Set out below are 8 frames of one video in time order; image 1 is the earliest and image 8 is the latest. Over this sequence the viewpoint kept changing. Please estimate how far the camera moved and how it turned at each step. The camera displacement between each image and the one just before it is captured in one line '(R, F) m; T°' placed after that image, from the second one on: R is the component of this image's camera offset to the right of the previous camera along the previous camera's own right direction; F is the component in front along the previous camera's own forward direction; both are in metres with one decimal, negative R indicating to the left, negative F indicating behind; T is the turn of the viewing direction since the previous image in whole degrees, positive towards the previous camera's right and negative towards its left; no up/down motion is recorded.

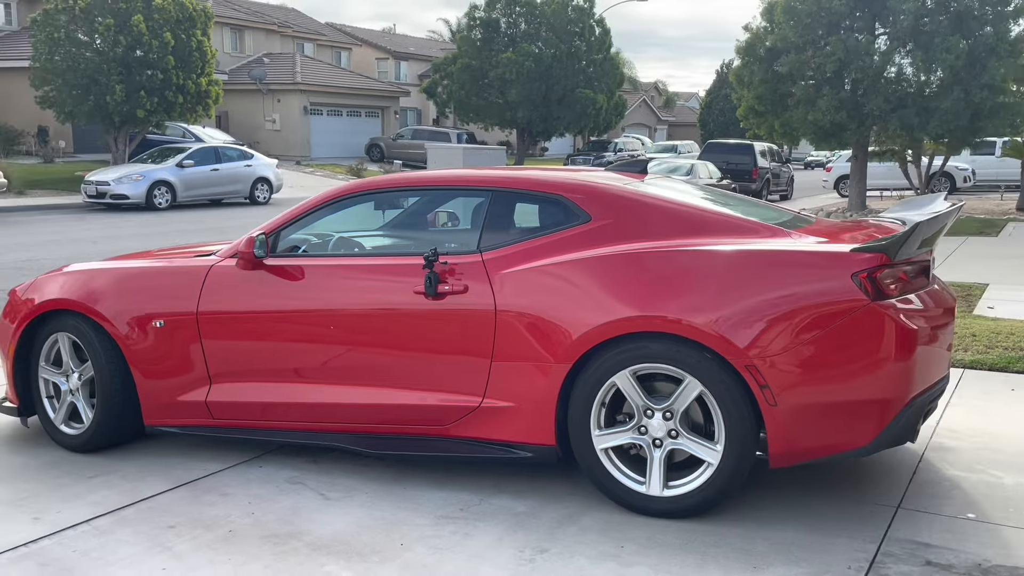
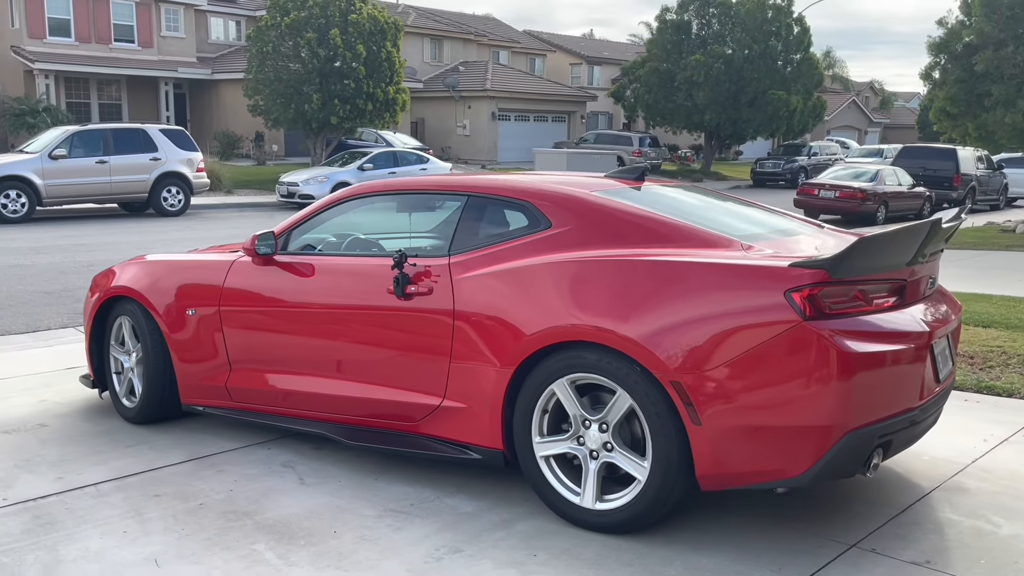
(+1.1, +0.1) m; -13°
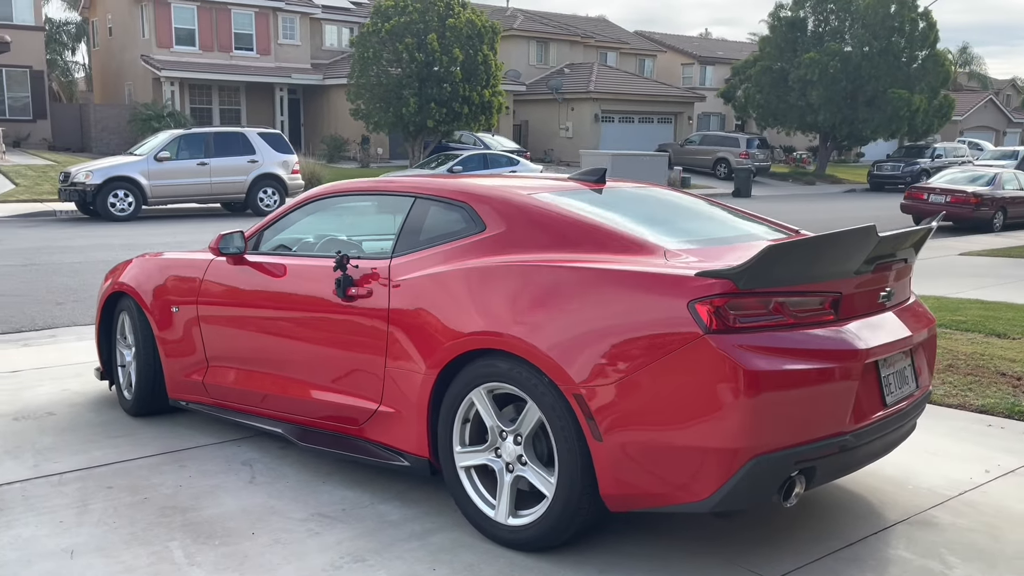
(+0.8, +0.2) m; -8°
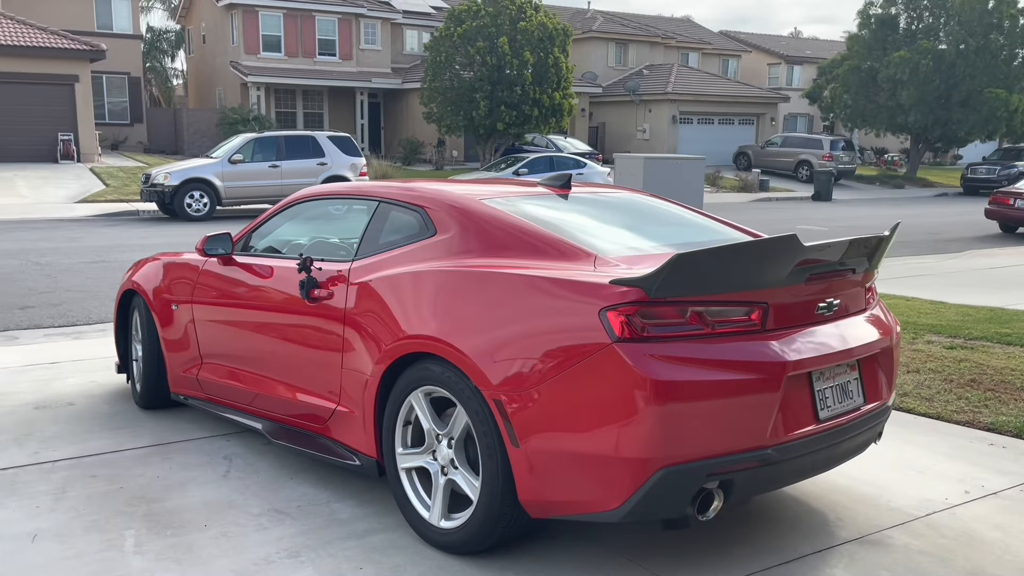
(+0.6, 0.0) m; -6°
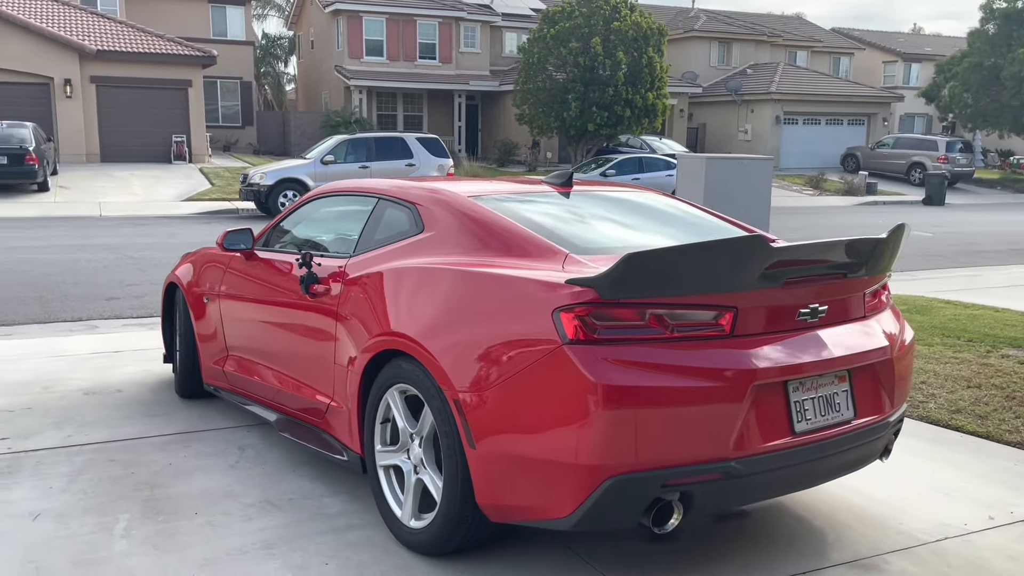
(+0.5, +0.1) m; -7°
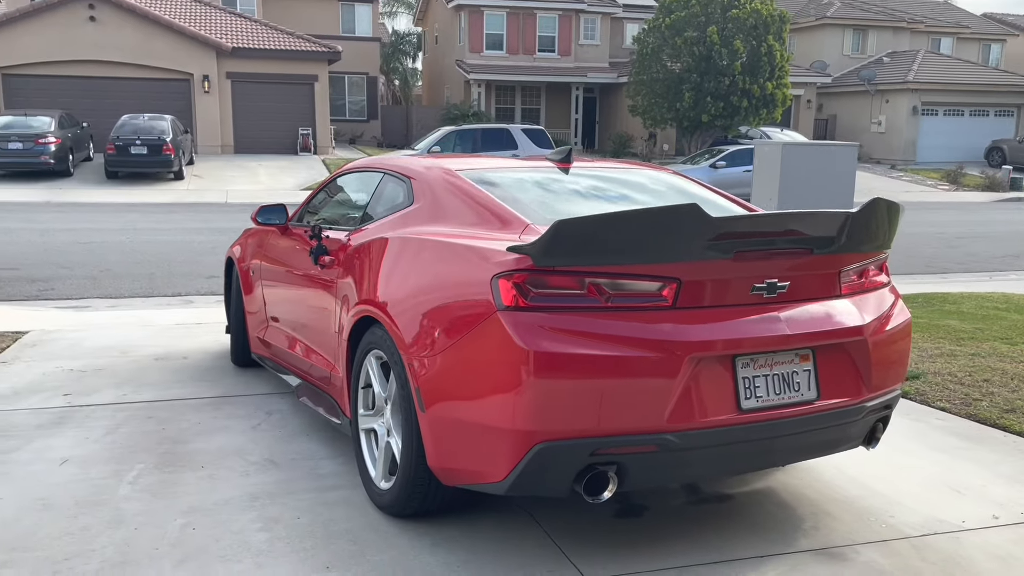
(+0.6, 0.0) m; -8°
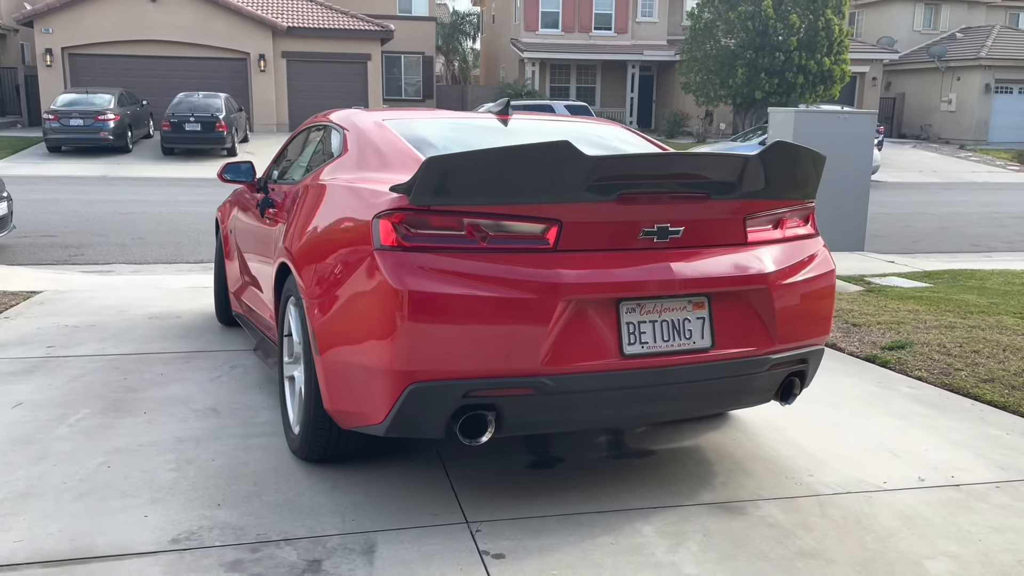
(+0.6, +0.1) m; -4°
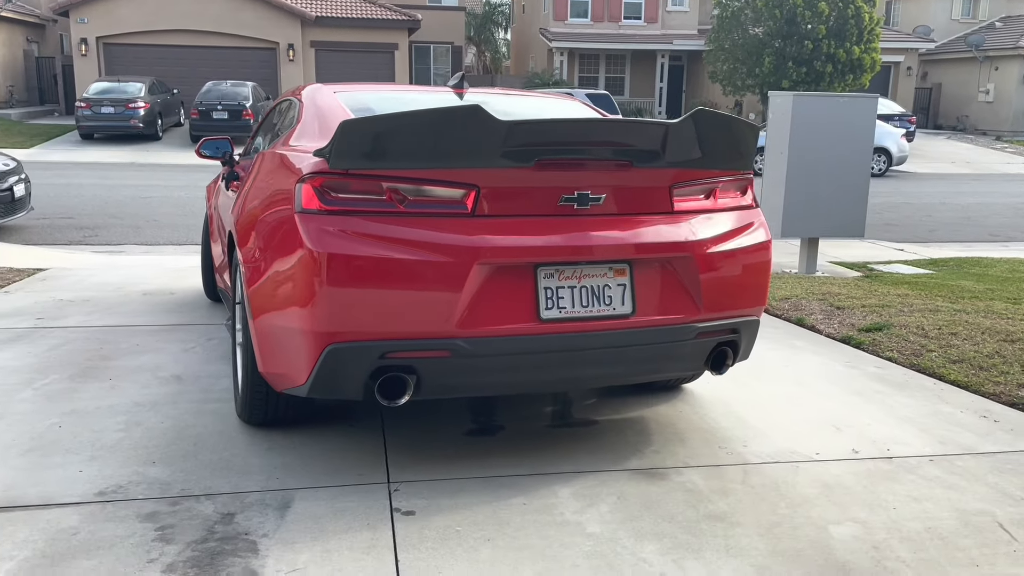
(+0.4, 0.0) m; -2°
